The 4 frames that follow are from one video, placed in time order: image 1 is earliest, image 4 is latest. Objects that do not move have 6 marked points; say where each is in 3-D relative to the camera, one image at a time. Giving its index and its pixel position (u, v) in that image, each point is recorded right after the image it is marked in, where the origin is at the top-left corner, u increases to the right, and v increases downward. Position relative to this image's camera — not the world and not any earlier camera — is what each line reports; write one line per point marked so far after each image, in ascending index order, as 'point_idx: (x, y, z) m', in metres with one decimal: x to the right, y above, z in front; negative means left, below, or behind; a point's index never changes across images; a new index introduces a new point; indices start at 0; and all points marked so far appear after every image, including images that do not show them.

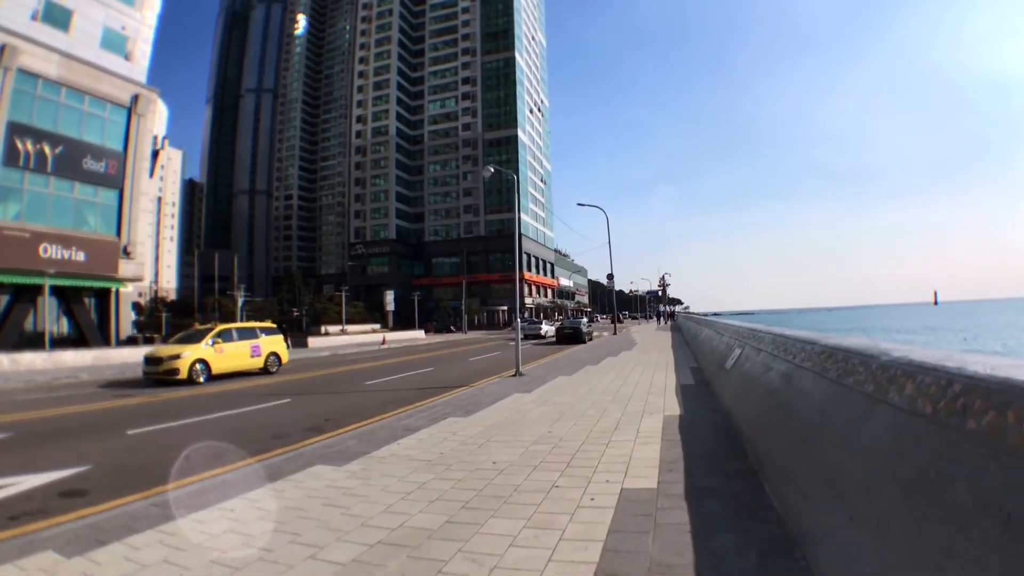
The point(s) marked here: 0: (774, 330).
0: (+4.0, -0.6, +7.4) m
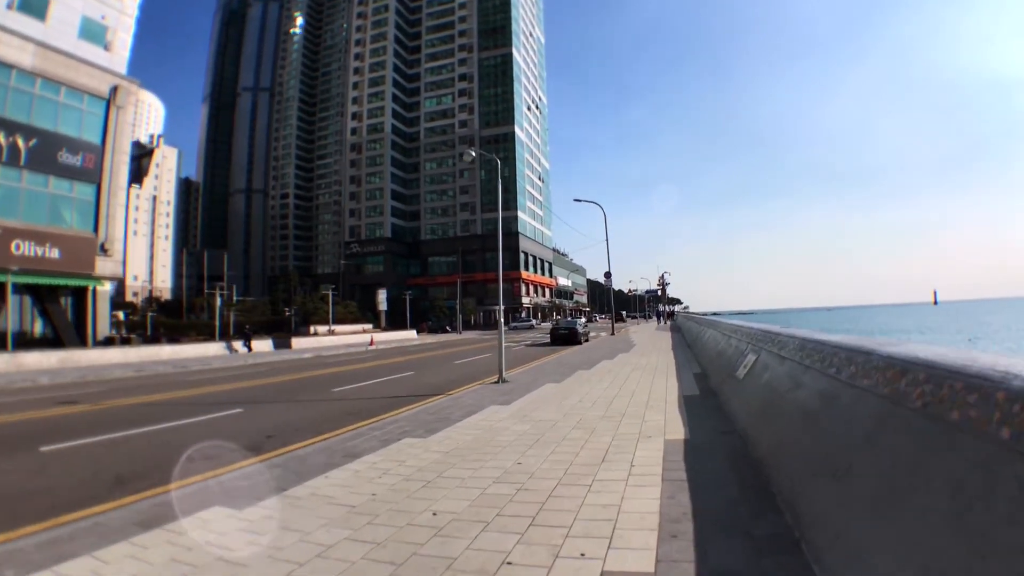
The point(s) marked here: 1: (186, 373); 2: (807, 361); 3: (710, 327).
0: (+3.7, -0.5, +6.3) m
1: (-11.4, -2.9, +17.4) m
2: (+2.7, -0.7, +4.4) m
3: (+6.6, -1.4, +16.5) m
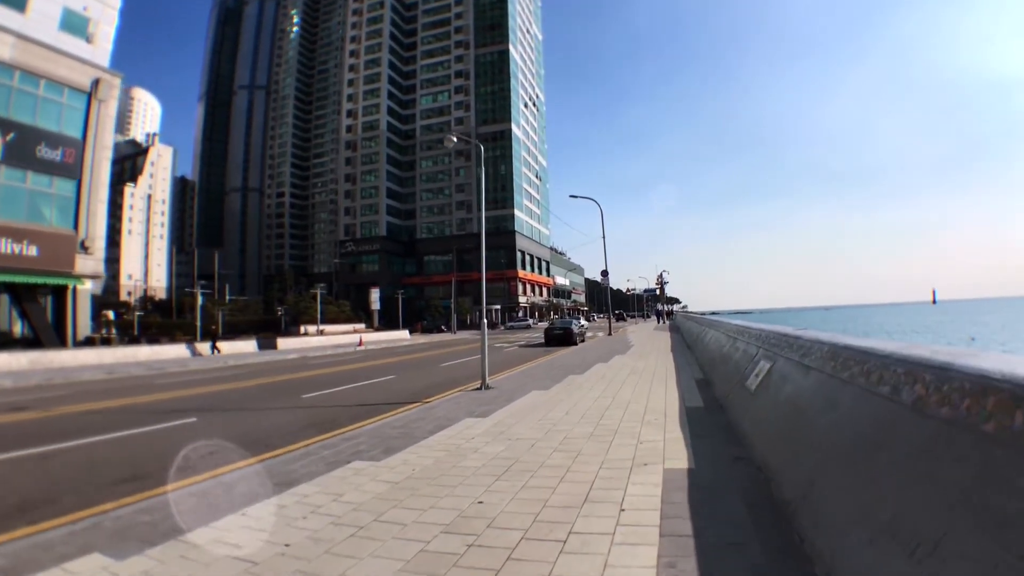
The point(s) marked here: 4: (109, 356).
0: (+3.4, -0.5, +5.5) m
1: (-11.6, -2.8, +16.5) m
2: (+2.4, -0.6, +3.6) m
3: (+6.3, -1.3, +15.7) m
4: (-16.0, -2.8, +19.8) m
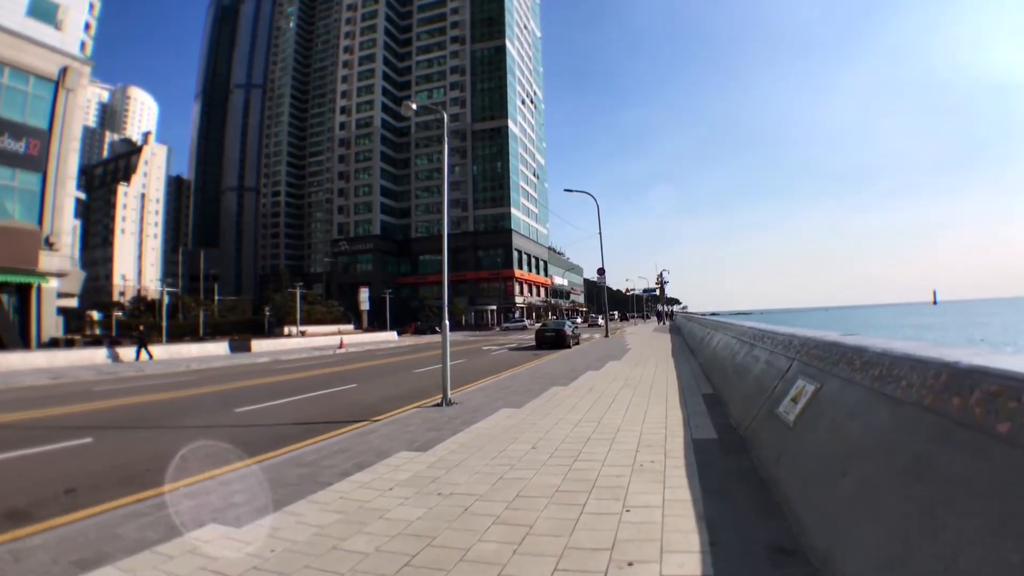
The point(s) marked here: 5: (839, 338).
0: (+3.0, -0.4, +4.1) m
1: (-12.1, -2.8, +15.1) m
2: (+2.0, -0.6, +2.2) m
3: (+5.8, -1.2, +14.3) m
4: (-16.5, -2.7, +18.3) m
5: (+3.0, -0.5, +4.4) m
